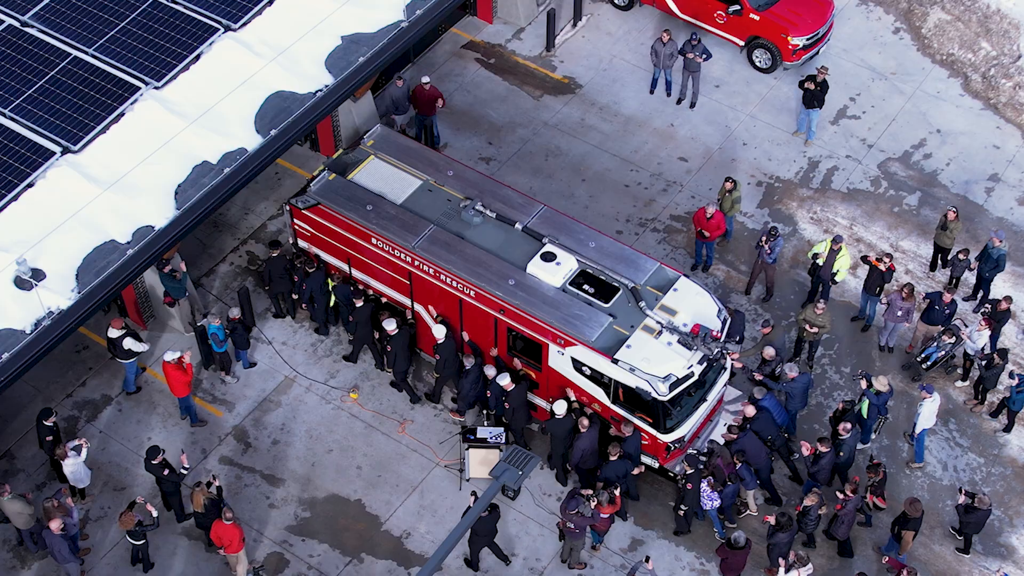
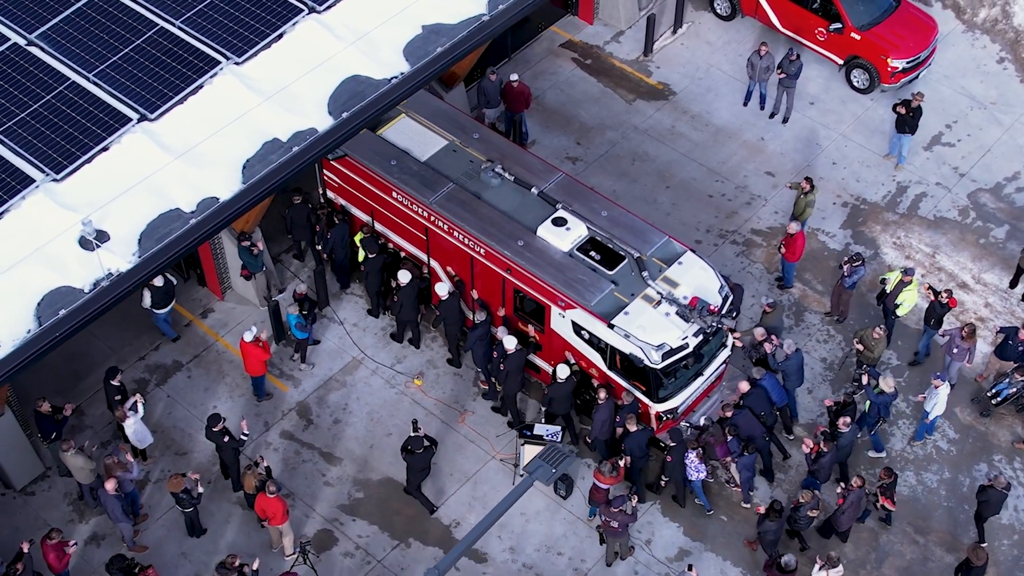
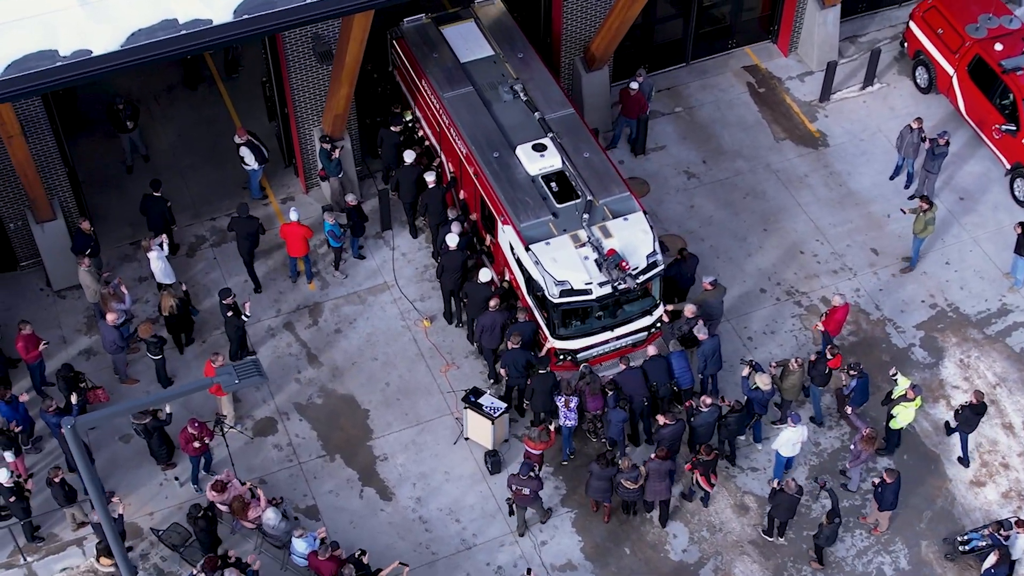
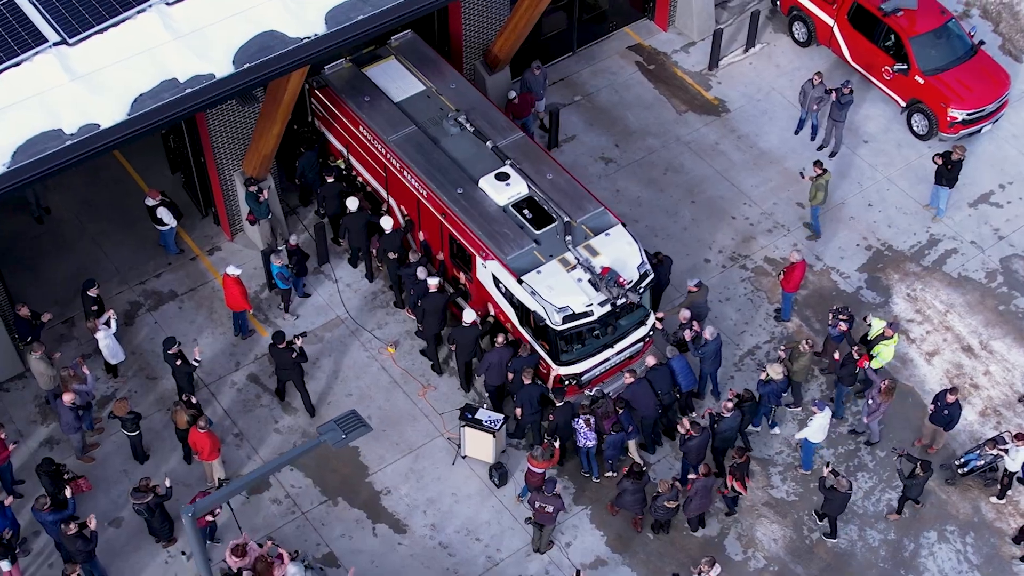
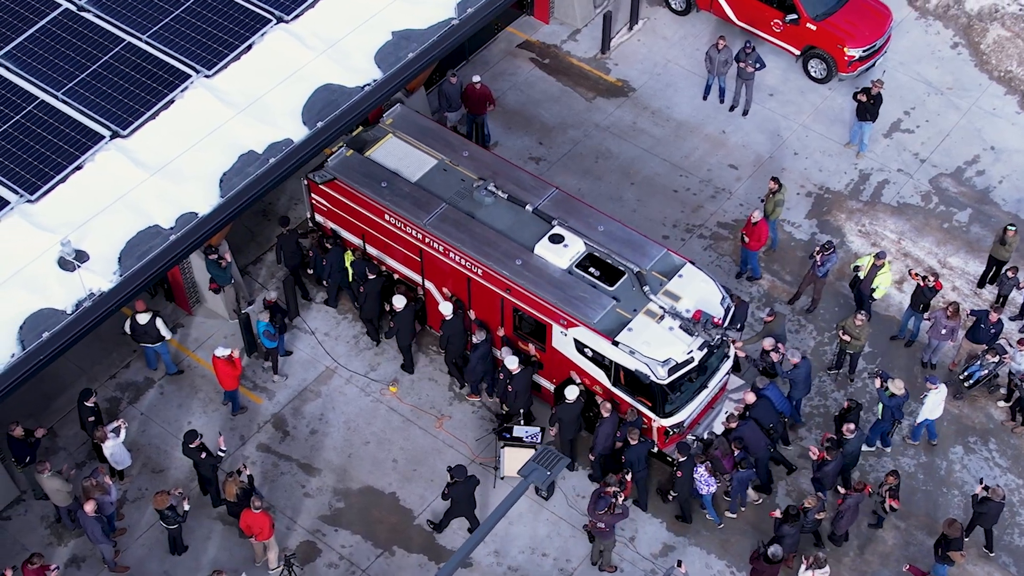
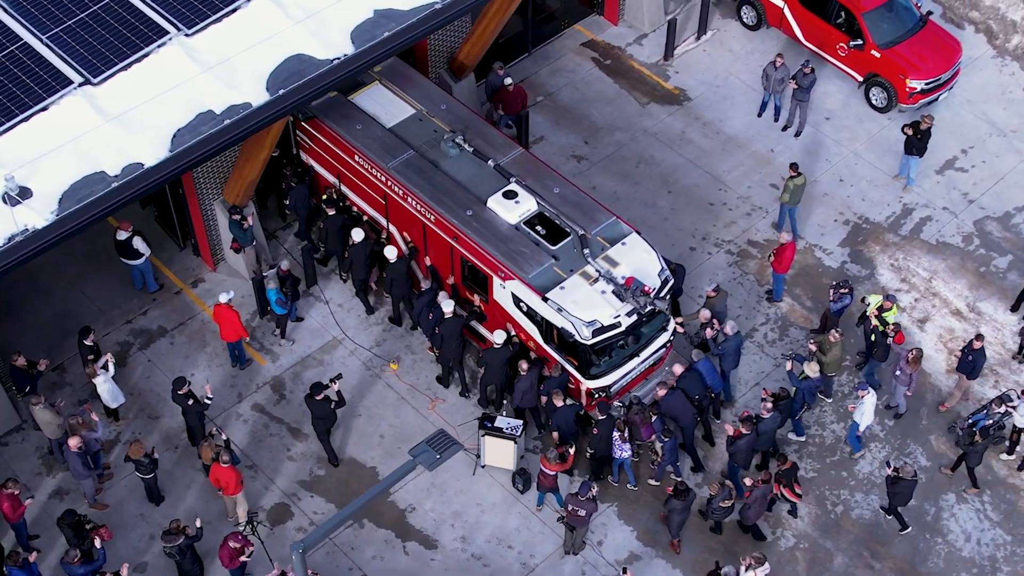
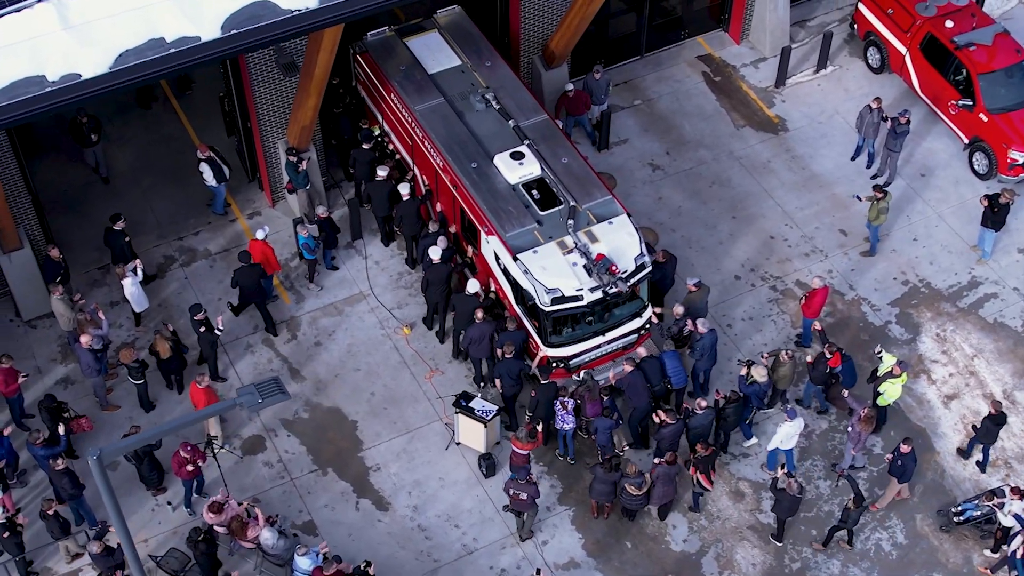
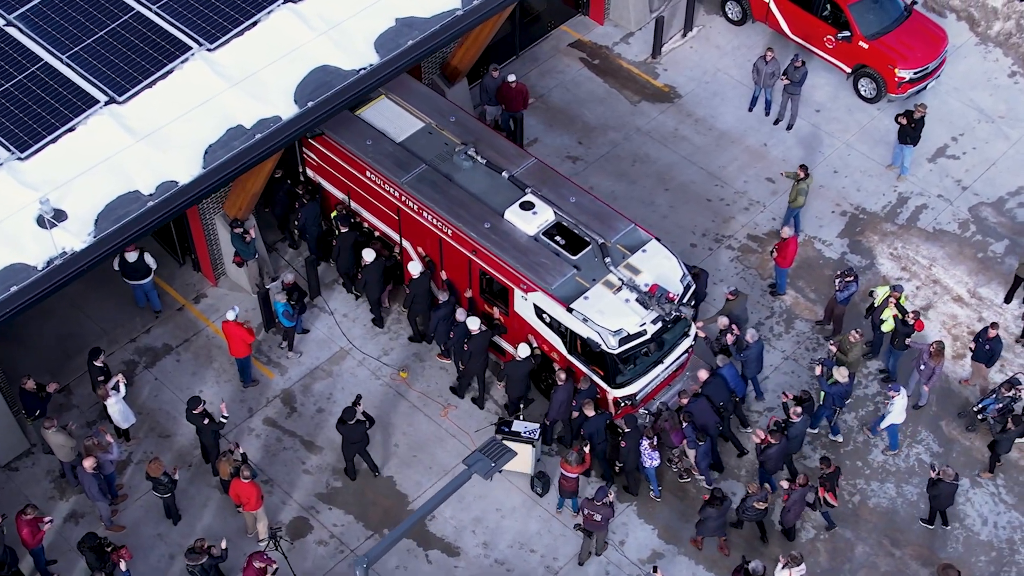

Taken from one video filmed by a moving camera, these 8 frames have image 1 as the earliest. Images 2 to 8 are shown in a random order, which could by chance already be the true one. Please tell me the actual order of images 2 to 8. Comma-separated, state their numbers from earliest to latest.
5, 2, 8, 6, 4, 7, 3
